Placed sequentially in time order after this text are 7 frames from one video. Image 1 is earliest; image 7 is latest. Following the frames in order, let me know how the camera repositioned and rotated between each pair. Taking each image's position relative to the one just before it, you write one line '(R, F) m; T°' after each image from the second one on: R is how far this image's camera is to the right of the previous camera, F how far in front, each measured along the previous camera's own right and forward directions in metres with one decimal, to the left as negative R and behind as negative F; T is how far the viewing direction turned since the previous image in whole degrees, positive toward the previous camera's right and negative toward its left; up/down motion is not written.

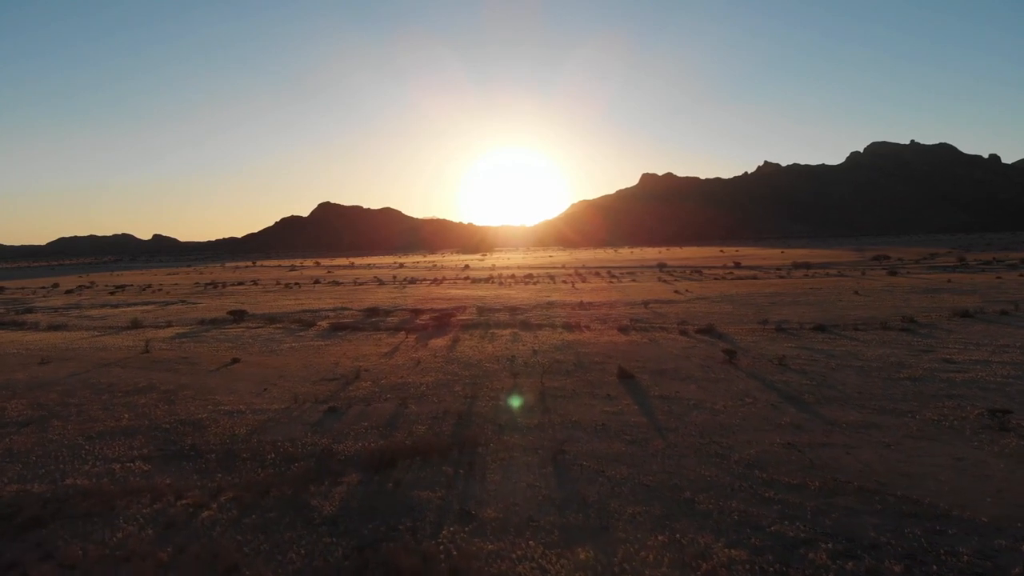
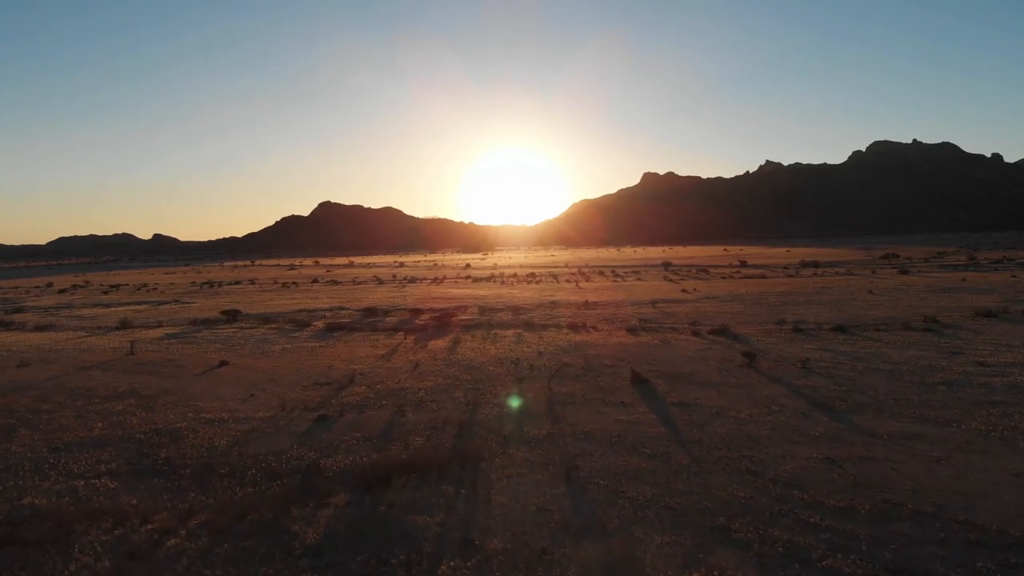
(-0.1, +1.6) m; 0°
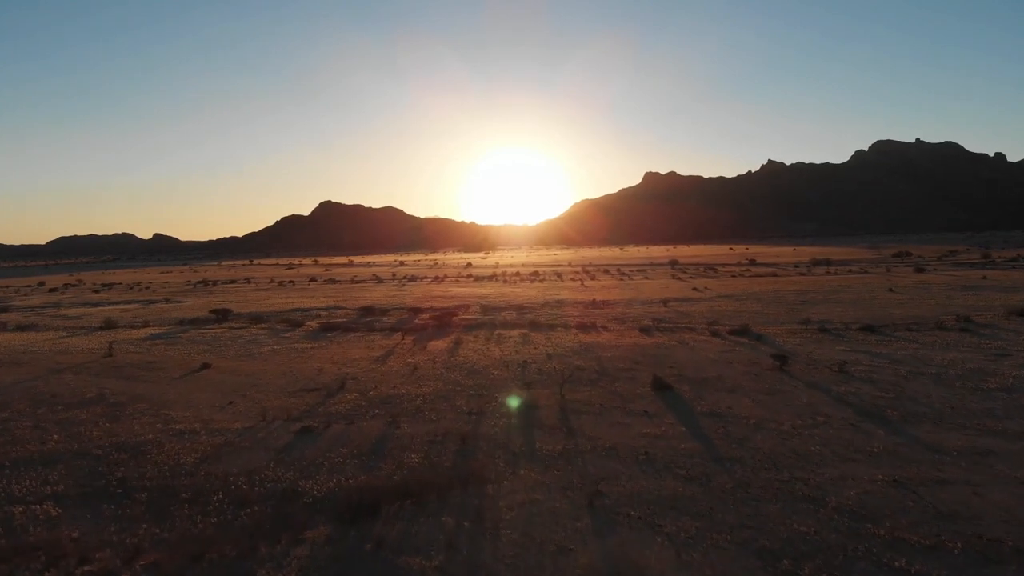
(-0.2, +2.2) m; 0°
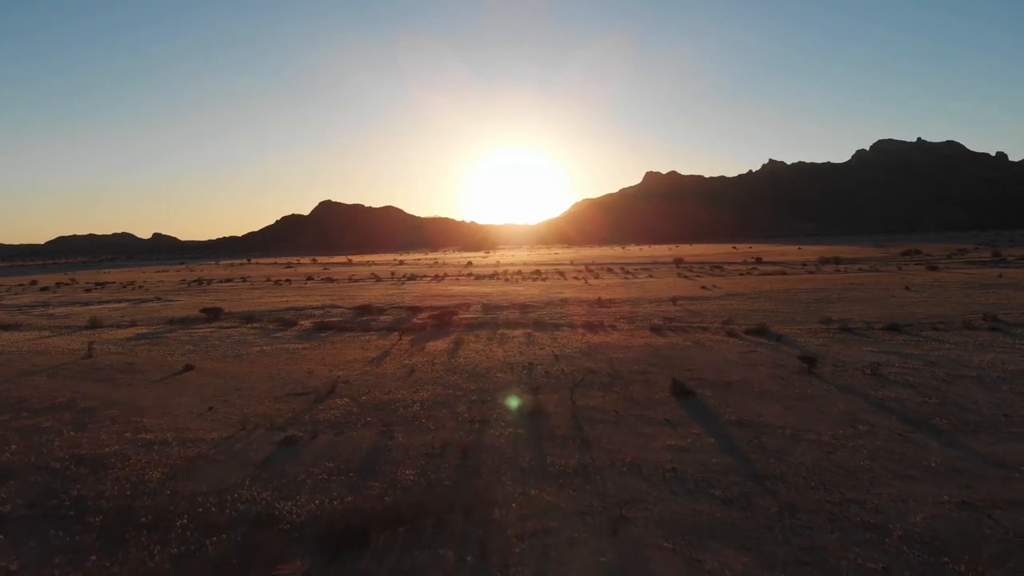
(-0.1, +1.7) m; 0°
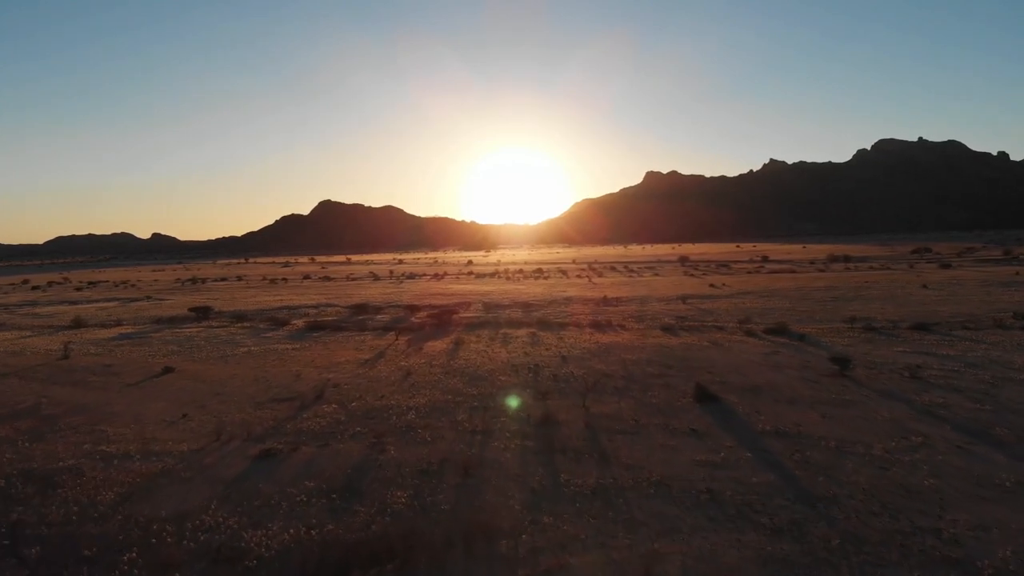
(-0.1, +1.7) m; 0°
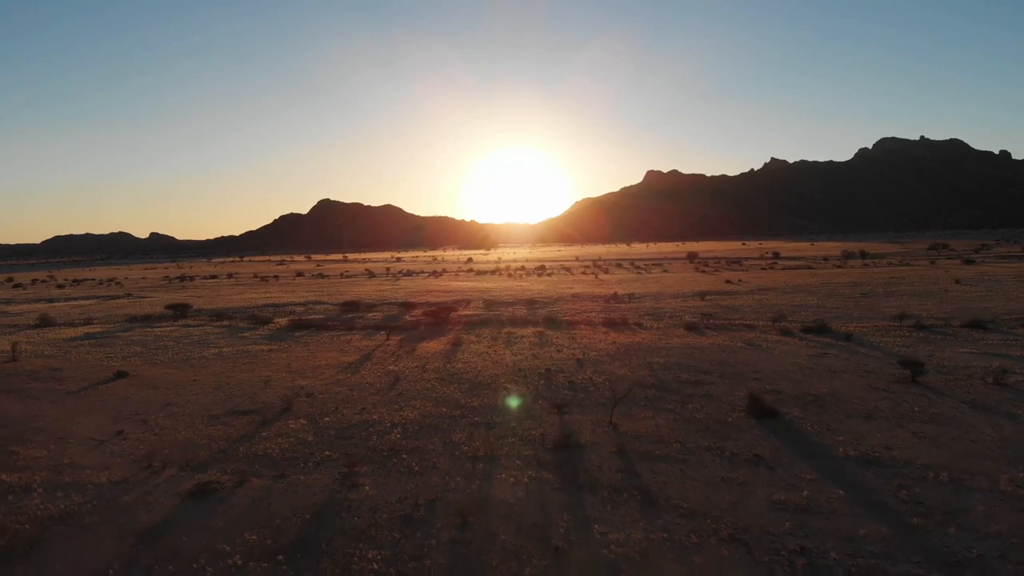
(-0.2, +3.0) m; 0°
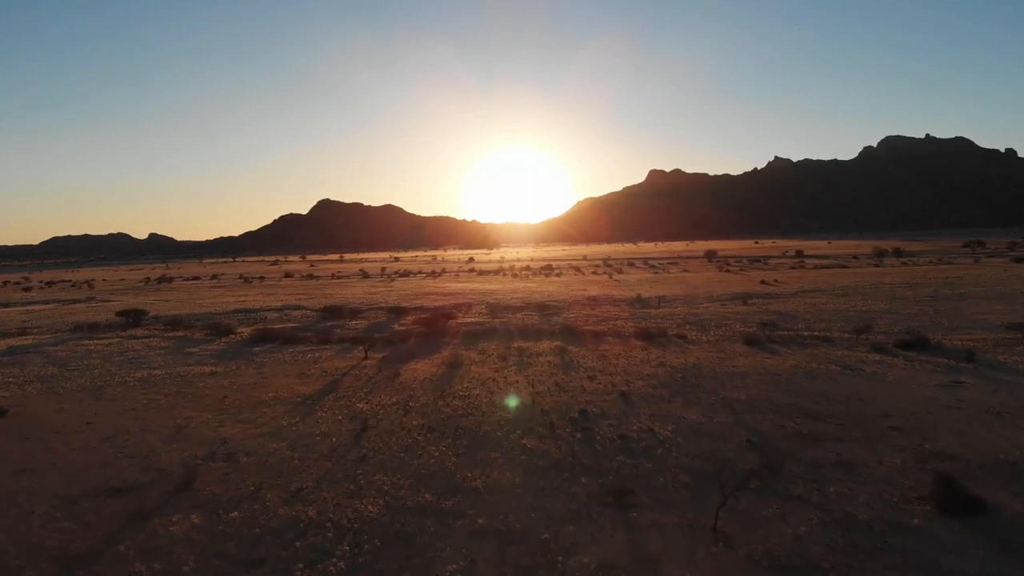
(-0.3, +5.2) m; 0°
